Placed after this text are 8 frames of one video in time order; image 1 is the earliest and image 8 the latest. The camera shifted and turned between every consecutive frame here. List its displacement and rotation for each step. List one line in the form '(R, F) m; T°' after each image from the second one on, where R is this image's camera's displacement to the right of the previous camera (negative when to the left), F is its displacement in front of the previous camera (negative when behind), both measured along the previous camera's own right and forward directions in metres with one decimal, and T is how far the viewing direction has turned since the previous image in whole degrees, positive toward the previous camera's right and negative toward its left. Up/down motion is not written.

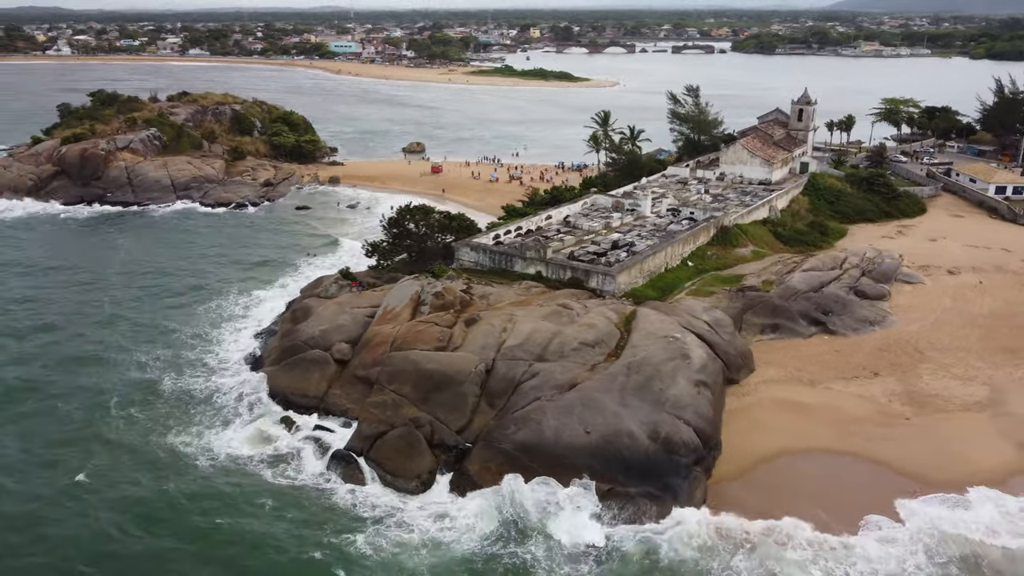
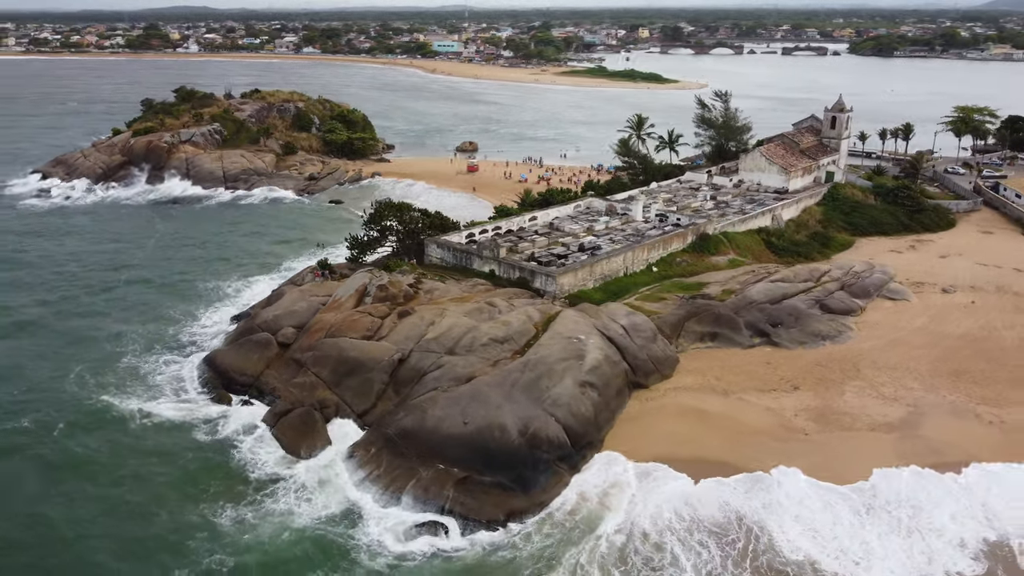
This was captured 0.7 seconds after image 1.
(+6.4, -0.7) m; -8°
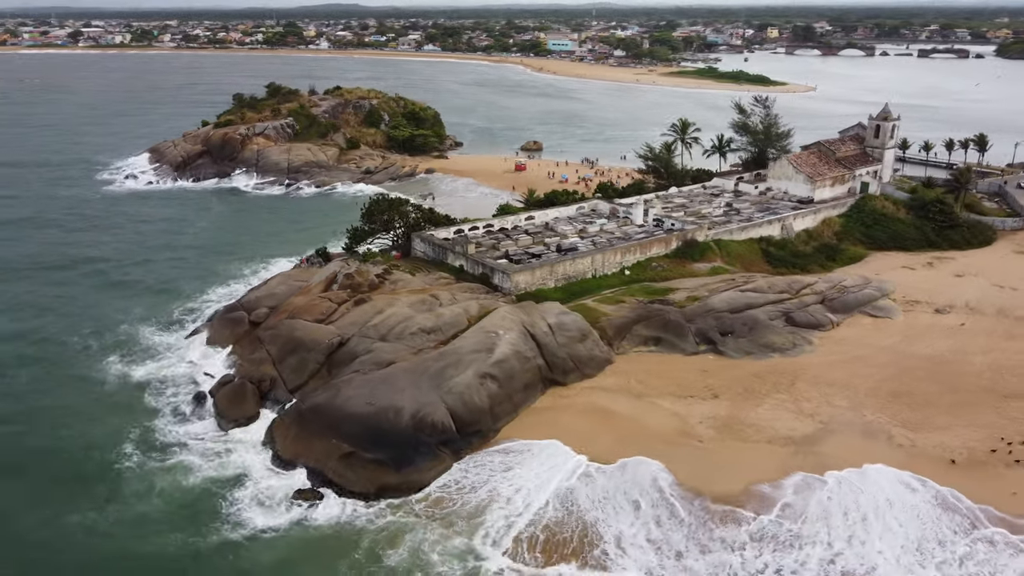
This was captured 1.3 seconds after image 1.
(+6.7, -0.8) m; -9°
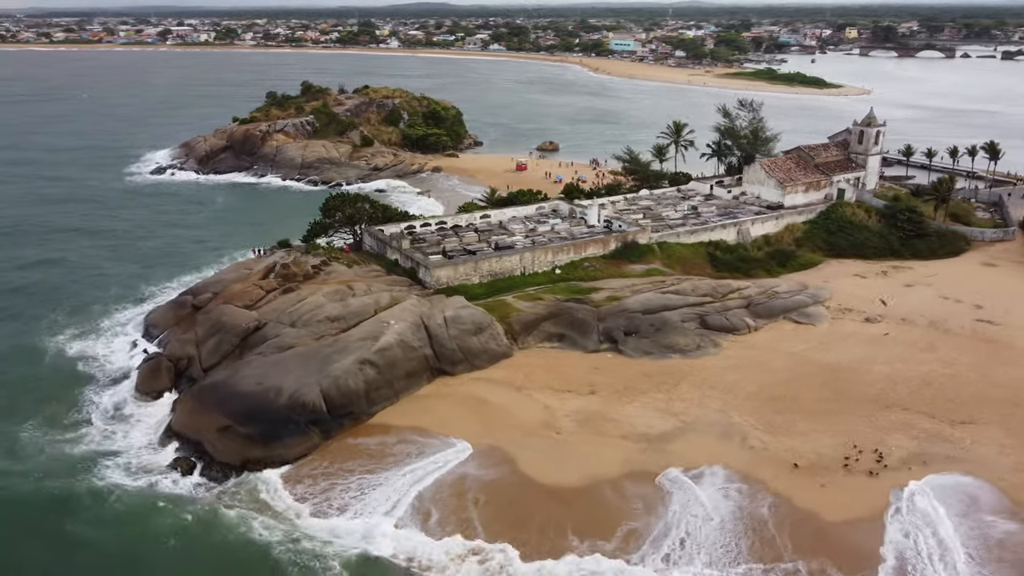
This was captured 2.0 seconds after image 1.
(+6.5, -1.0) m; -6°
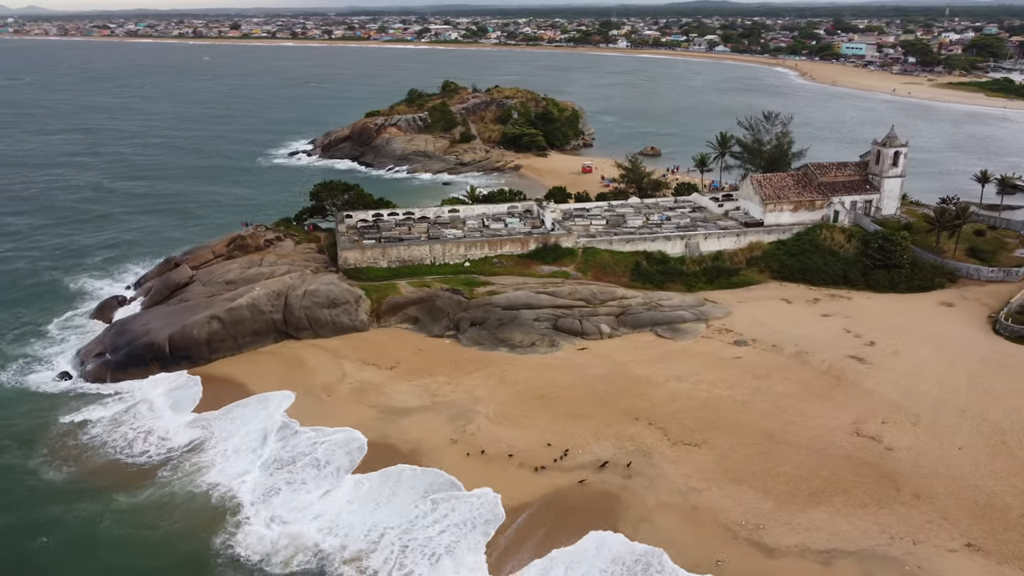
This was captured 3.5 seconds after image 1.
(+16.3, -0.6) m; -18°
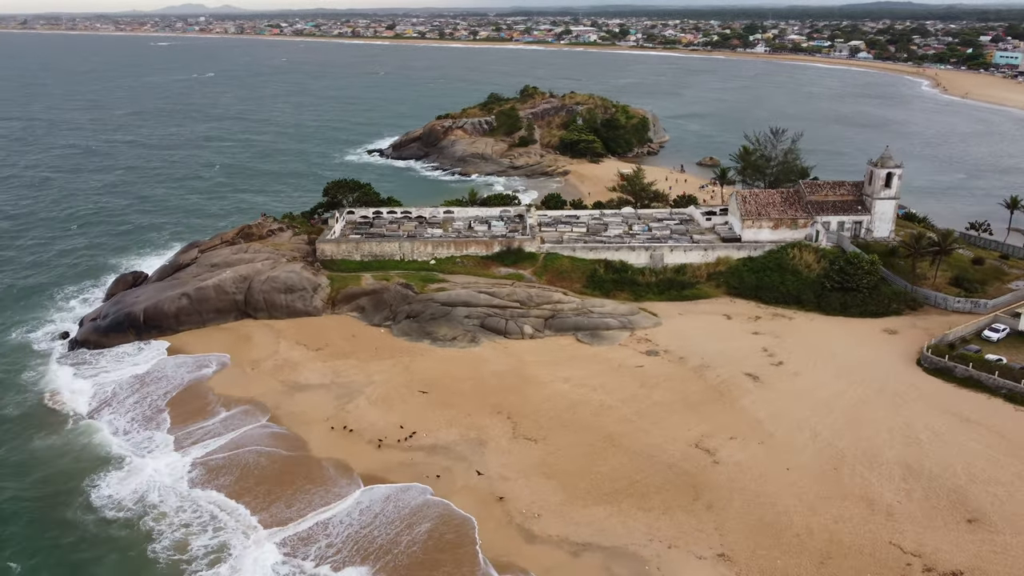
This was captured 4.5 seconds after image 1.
(+9.7, -1.7) m; -10°
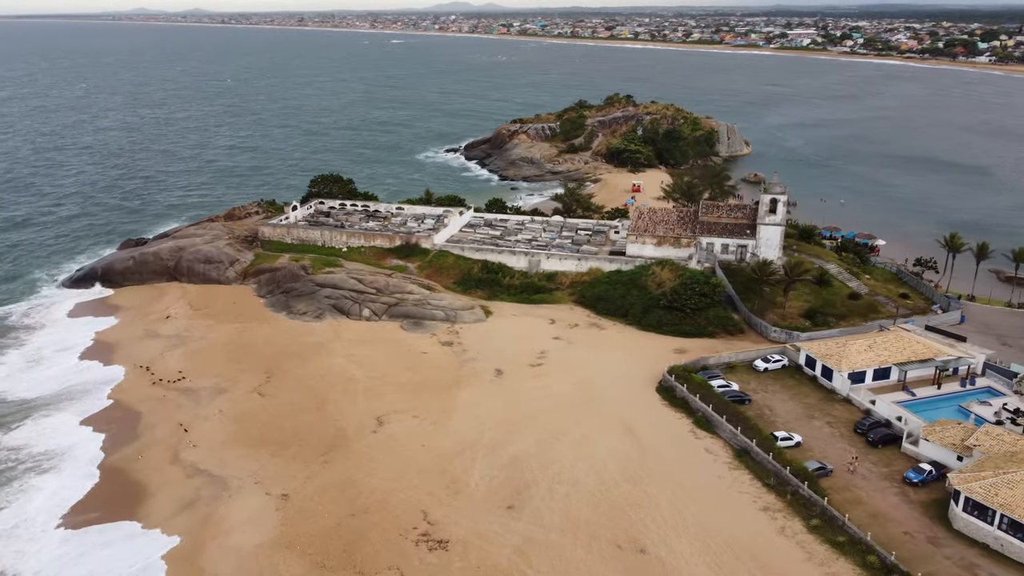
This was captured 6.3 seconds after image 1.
(+19.6, -2.0) m; -16°
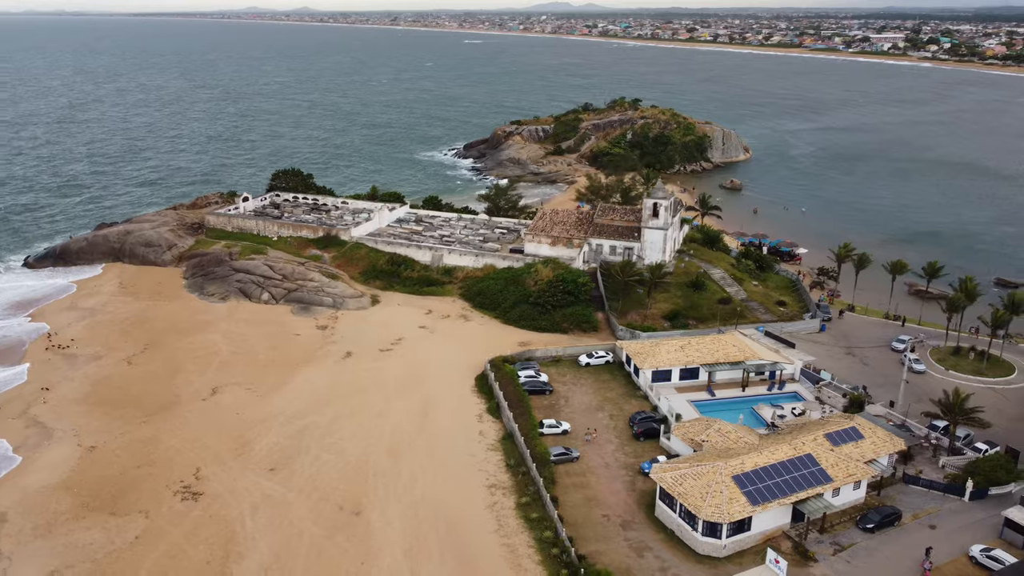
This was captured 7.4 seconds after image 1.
(+11.4, -1.9) m; -6°
